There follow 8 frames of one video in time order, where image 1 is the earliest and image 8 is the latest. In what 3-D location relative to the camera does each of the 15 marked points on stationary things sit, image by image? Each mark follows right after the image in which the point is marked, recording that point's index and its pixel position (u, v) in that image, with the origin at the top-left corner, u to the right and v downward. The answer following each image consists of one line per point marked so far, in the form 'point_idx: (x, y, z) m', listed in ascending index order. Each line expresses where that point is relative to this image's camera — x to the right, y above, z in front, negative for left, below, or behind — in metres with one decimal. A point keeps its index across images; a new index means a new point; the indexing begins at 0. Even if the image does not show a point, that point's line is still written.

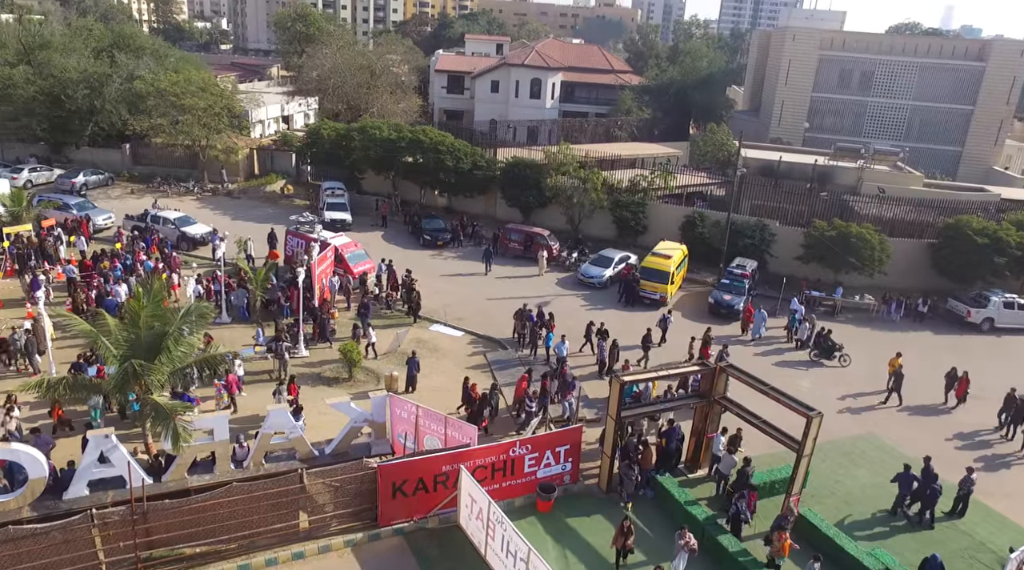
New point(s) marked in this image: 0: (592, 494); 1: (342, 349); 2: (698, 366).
0: (+1.7, -4.5, +16.4) m
1: (-4.3, -1.6, +19.9) m
2: (+4.1, -1.8, +16.8) m
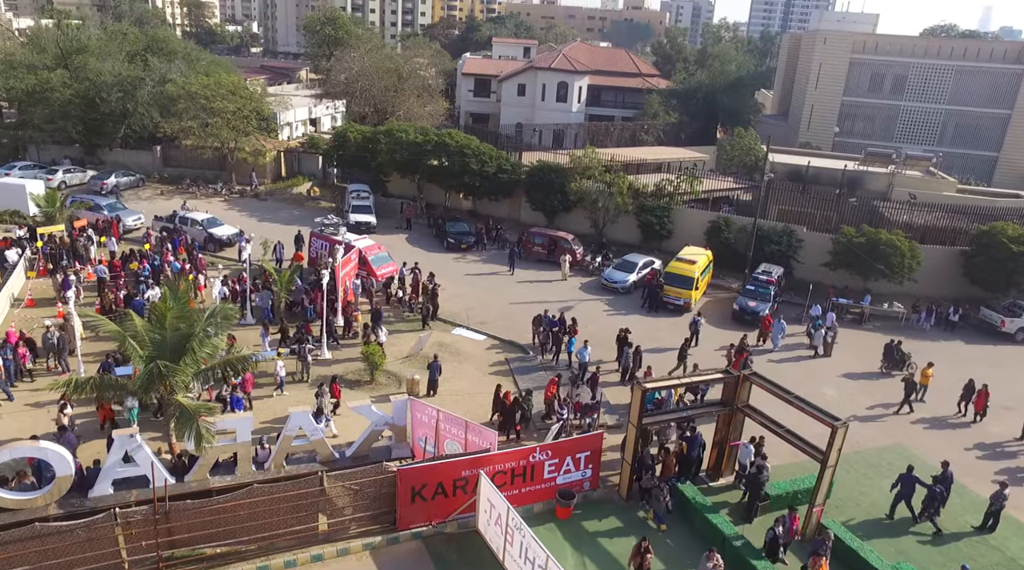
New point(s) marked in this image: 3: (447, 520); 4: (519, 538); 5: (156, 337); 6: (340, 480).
0: (+2.1, -4.6, +16.3) m
1: (-3.7, -1.7, +20.0) m
2: (+4.5, -1.9, +16.6) m
3: (-1.3, -4.6, +15.0) m
4: (+0.2, -4.4, +13.4) m
5: (-7.2, -1.0, +15.5) m
6: (-3.1, -3.5, +14.1) m
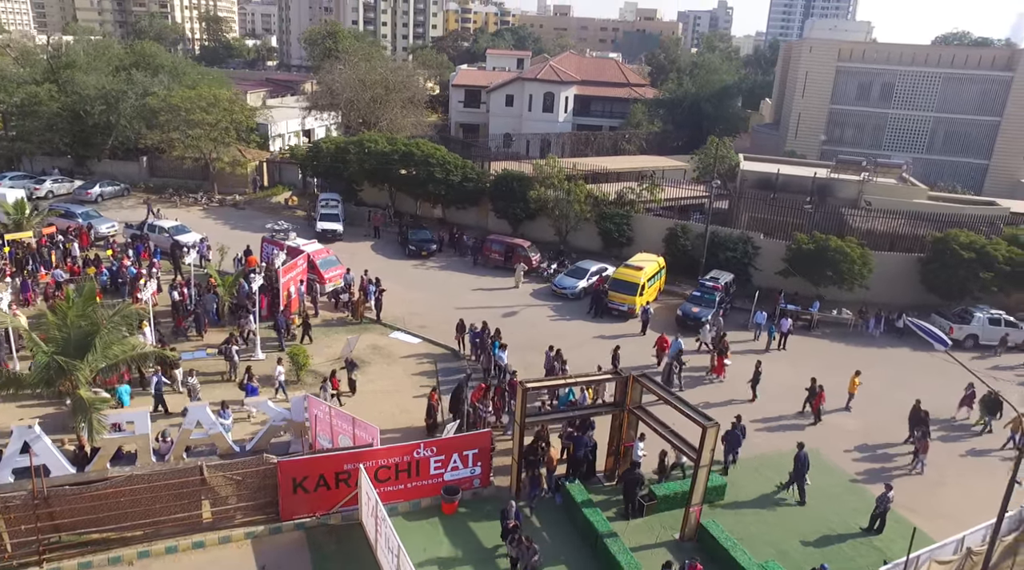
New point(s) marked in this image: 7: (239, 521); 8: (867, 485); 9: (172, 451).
0: (-0.2, -4.7, +16.8) m
1: (-5.9, -1.8, +20.7) m
2: (+2.2, -2.0, +17.1) m
3: (-3.7, -4.6, +15.7) m
4: (-2.3, -4.4, +14.0) m
5: (-9.6, -1.1, +16.4) m
6: (-5.6, -3.5, +14.9) m
7: (-5.4, -4.6, +15.3) m
8: (+8.4, -4.7, +18.3) m
9: (-7.0, -3.4, +16.1) m
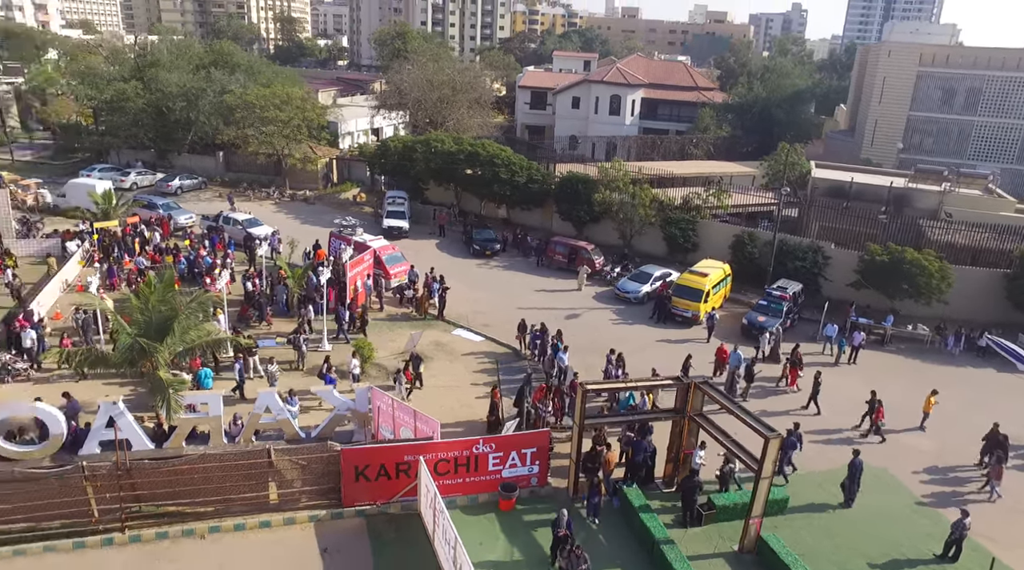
0: (+1.0, -4.7, +16.9) m
1: (-4.3, -1.6, +21.3) m
2: (+3.5, -2.1, +17.0) m
3: (-2.5, -4.5, +16.1) m
4: (-1.3, -4.3, +14.2) m
5: (-8.2, -0.8, +17.3) m
6: (-4.4, -3.4, +15.4) m
7: (-4.2, -4.5, +15.8) m
8: (+9.7, -5.0, +17.8) m
9: (-5.8, -3.2, +16.7) m
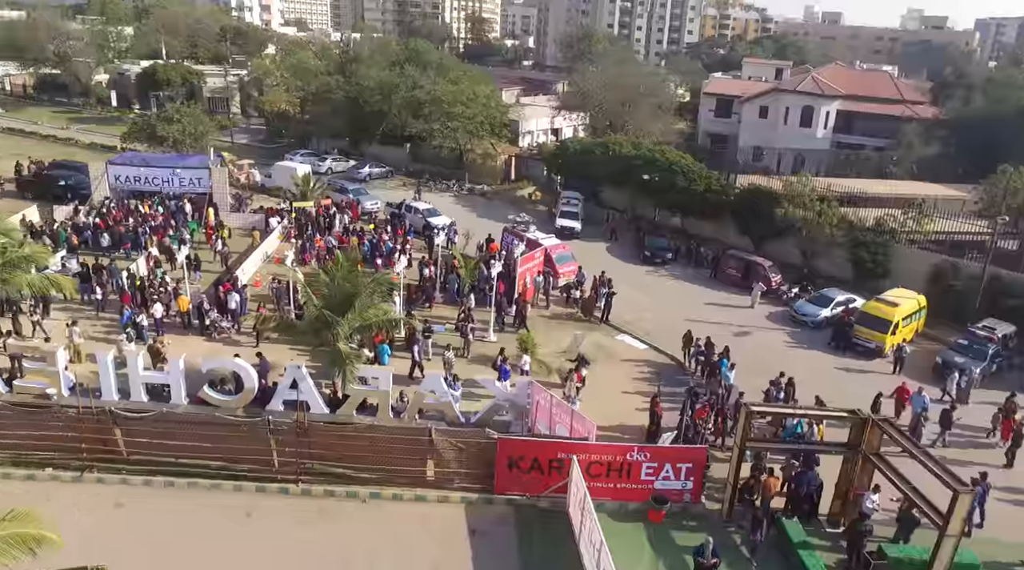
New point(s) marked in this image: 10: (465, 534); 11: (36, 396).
0: (+4.2, -4.9, +16.4) m
1: (+0.2, -1.5, +21.8) m
2: (+6.9, -2.6, +16.0) m
3: (+0.6, -4.4, +16.3) m
4: (+1.4, -4.4, +14.3) m
5: (-4.4, -0.2, +18.7) m
6: (-1.3, -3.1, +16.1) m
7: (-1.2, -4.2, +16.4) m
8: (+12.7, -6.1, +15.5) m
9: (-2.4, -2.9, +17.6) m
10: (-0.9, -4.9, +15.3) m
11: (-10.9, -2.5, +17.8) m
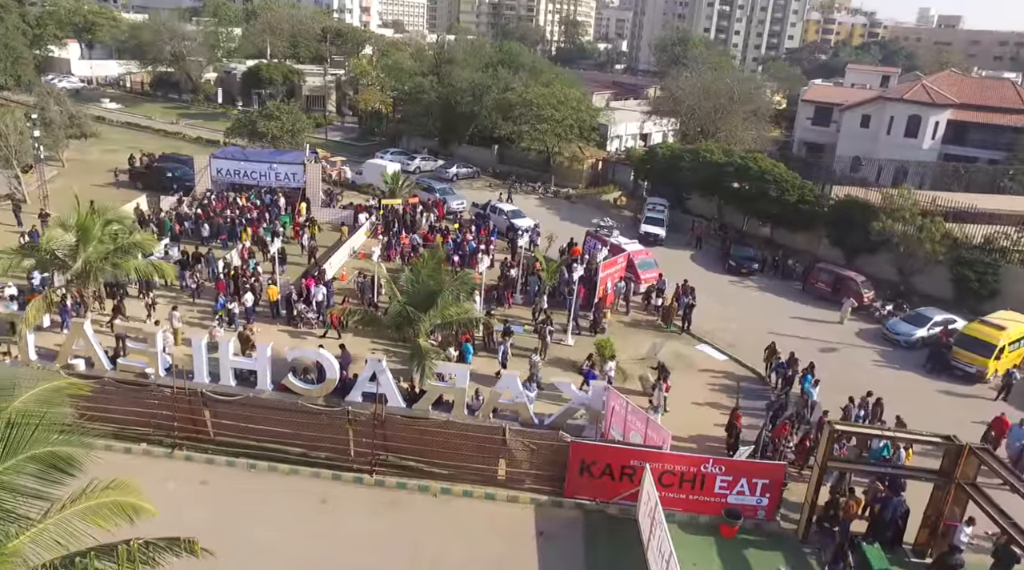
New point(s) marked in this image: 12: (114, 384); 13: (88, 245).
0: (+5.6, -5.2, +15.9) m
1: (+2.4, -1.6, +21.7) m
2: (+8.3, -3.0, +15.2) m
3: (+2.0, -4.5, +16.2) m
4: (+2.7, -4.5, +14.1) m
5: (-2.5, -0.1, +19.1) m
6: (+0.2, -3.1, +16.1) m
7: (+0.3, -4.3, +16.4) m
8: (+14.0, -6.7, +14.1) m
9: (-0.7, -2.9, +17.8) m
10: (+0.4, -4.9, +15.3) m
11: (-9.1, -2.2, +18.8) m
12: (-8.6, -2.1, +16.7) m
13: (-10.7, +1.0, +19.7) m
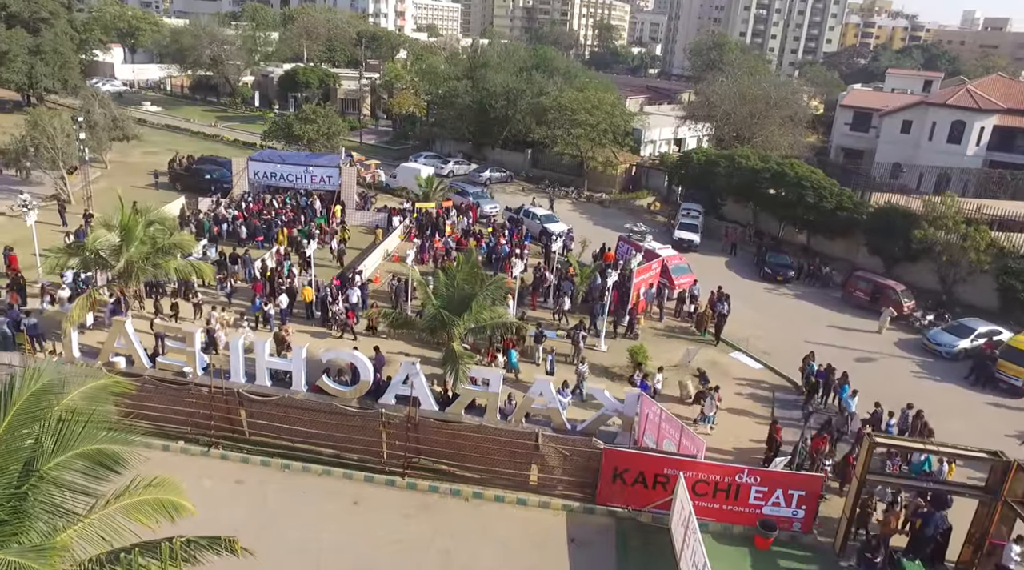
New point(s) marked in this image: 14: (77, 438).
0: (+6.2, -5.4, +15.7) m
1: (+3.3, -1.8, +21.5) m
2: (+9.0, -3.2, +14.8) m
3: (+2.7, -4.7, +16.1) m
4: (+3.2, -4.6, +13.9) m
5: (-1.7, -0.2, +19.1) m
6: (+0.9, -3.2, +16.1) m
7: (+1.0, -4.4, +16.4) m
8: (+14.5, -7.0, +13.5) m
9: (+0.1, -3.0, +17.8) m
10: (+1.0, -5.0, +15.3) m
11: (-8.3, -2.2, +19.1) m
12: (-7.9, -2.1, +17.0) m
13: (-9.8, +1.0, +20.1) m
14: (-4.9, -1.7, +8.7) m
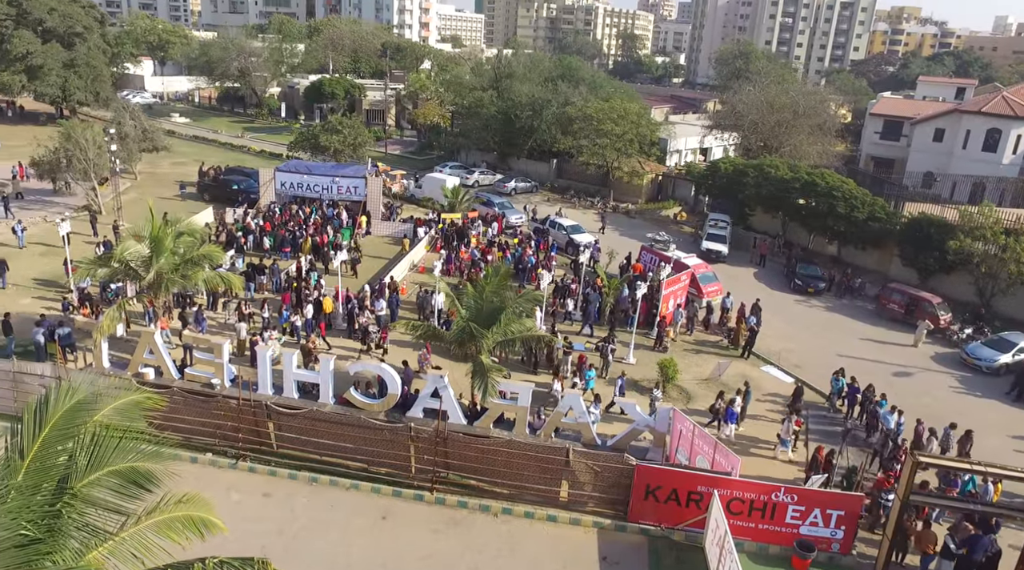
0: (+6.8, -5.6, +15.2) m
1: (+4.0, -2.1, +21.2) m
2: (+9.5, -3.4, +14.3) m
3: (+3.3, -4.9, +15.7) m
4: (+3.8, -4.9, +13.6) m
5: (-0.9, -0.5, +19.0) m
6: (+1.5, -3.5, +15.8) m
7: (+1.6, -4.6, +16.1) m
8: (+15.0, -7.2, +12.8) m
9: (+0.7, -3.2, +17.6) m
10: (+1.6, -5.3, +15.0) m
11: (-7.6, -2.4, +19.1) m
12: (-7.2, -2.4, +17.0) m
13: (-9.1, +0.7, +20.2) m
14: (-4.4, -1.9, +8.6) m
